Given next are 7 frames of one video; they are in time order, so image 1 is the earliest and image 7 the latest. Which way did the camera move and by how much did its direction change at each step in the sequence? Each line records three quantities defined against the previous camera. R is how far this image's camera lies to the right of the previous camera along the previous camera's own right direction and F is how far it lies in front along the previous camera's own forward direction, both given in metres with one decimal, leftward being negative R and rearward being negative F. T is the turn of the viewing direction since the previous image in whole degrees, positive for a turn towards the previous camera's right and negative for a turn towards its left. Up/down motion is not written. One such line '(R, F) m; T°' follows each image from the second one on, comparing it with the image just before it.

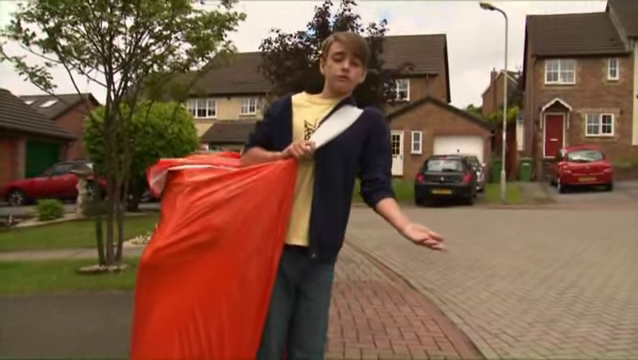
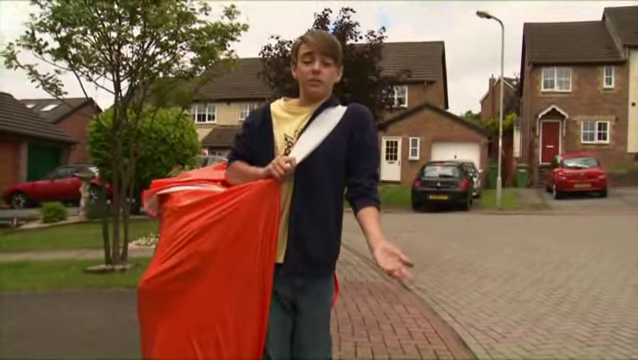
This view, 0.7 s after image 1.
(0.0, -0.3) m; 0°
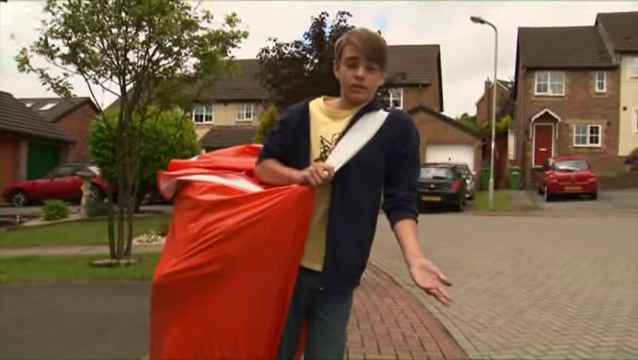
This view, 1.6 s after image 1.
(0.0, -0.5) m; 0°
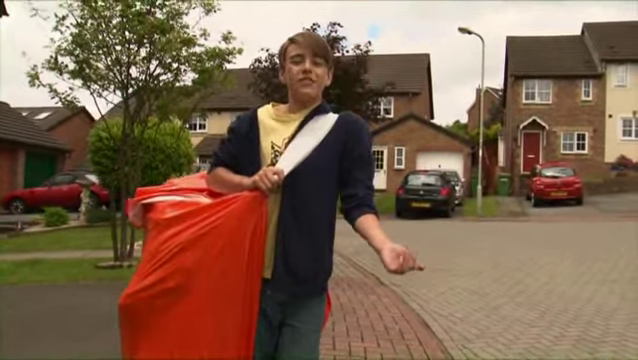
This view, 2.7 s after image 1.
(0.0, -0.6) m; +1°
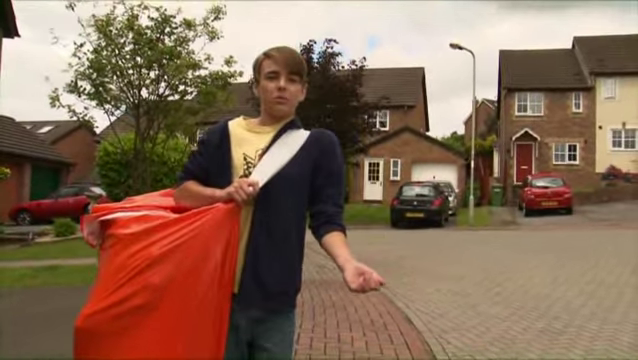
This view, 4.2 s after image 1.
(+0.1, -0.9) m; 0°
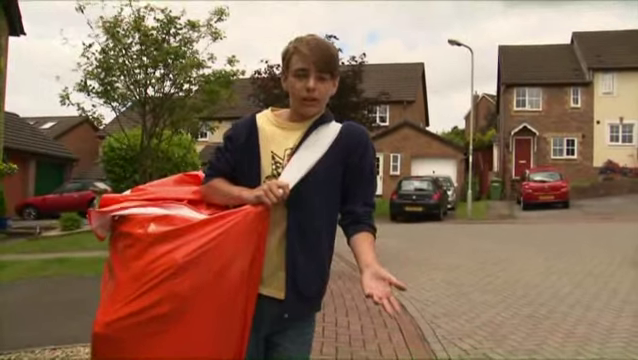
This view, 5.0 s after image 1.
(0.0, -0.4) m; 0°
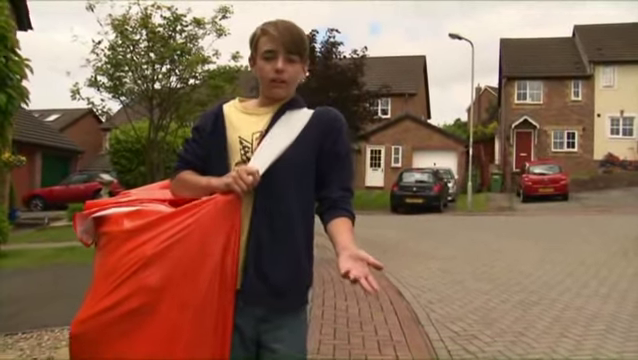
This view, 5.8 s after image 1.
(0.0, -0.4) m; 0°
